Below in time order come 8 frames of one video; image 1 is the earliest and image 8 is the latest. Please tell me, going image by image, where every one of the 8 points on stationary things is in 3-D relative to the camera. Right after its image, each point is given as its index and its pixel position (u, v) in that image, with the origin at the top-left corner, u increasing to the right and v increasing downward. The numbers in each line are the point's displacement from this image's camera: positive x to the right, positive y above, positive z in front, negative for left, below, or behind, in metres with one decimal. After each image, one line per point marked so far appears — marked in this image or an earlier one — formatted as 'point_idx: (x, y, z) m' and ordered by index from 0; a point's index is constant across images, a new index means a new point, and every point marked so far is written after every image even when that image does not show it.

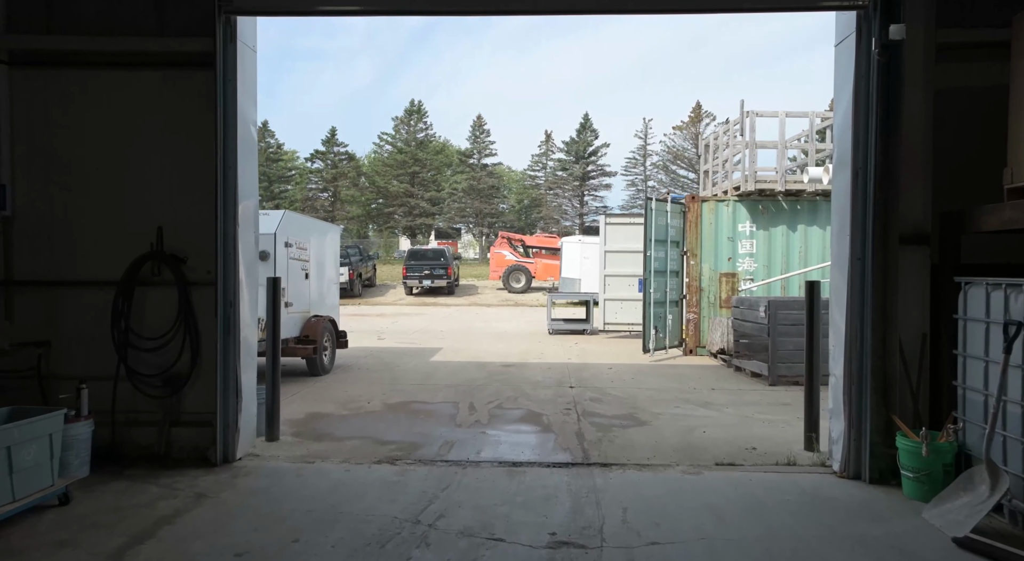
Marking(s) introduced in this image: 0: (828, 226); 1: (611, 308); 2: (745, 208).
0: (+5.4, +0.9, +10.8) m
1: (+2.1, -0.6, +13.8) m
2: (+4.0, +1.2, +10.9) m
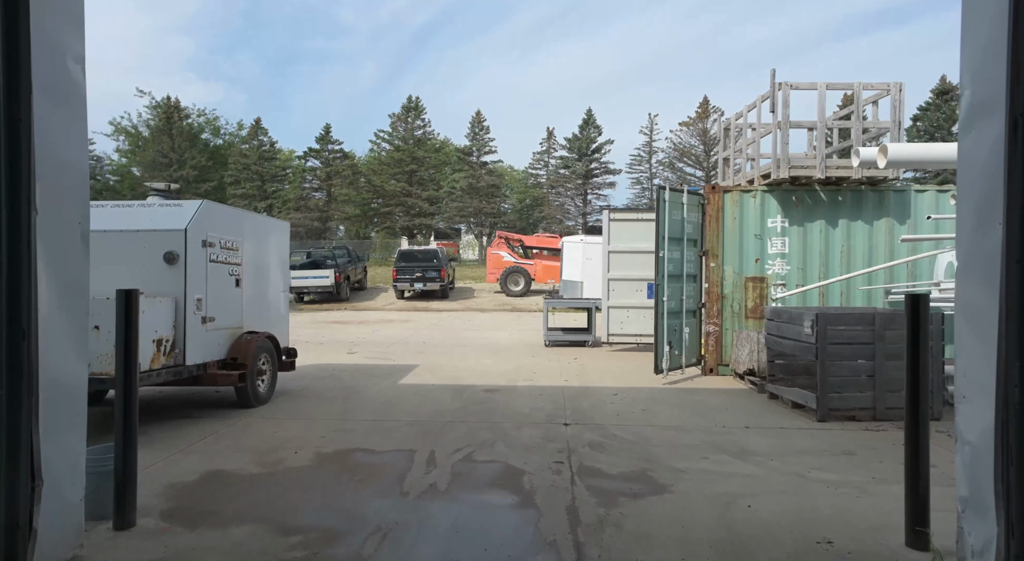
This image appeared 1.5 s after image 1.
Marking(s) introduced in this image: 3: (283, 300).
0: (+5.2, +0.8, +9.0) m
1: (+2.0, -0.7, +12.0) m
2: (+3.8, +1.2, +9.2) m
3: (-3.0, -0.3, +8.4) m
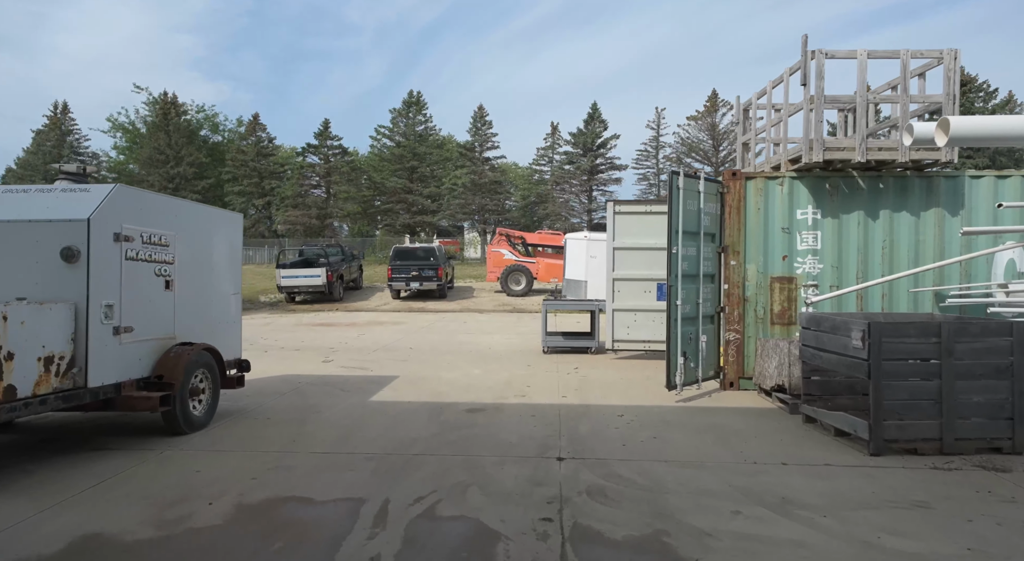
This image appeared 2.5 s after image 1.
0: (+5.1, +0.8, +7.8) m
1: (+1.9, -0.7, +10.8) m
2: (+3.7, +1.2, +8.0) m
3: (-3.2, -0.3, +7.2) m
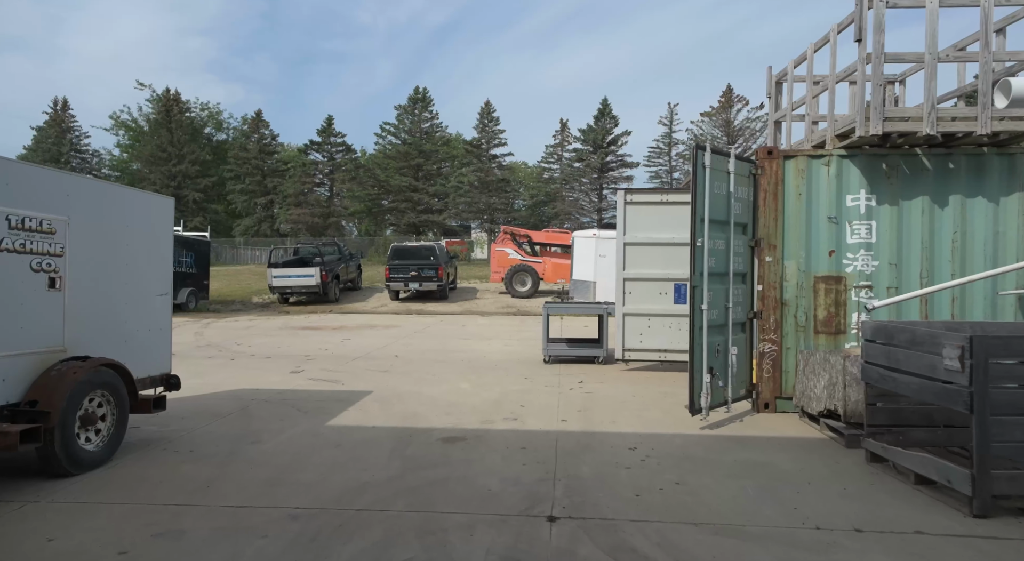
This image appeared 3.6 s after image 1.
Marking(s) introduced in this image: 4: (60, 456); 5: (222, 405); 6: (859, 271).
0: (+5.0, +0.8, +6.4) m
1: (+1.8, -0.7, +9.5) m
2: (+3.6, +1.2, +6.6) m
3: (-3.3, -0.3, +5.9) m
4: (-3.1, -1.2, +4.4) m
5: (-3.2, -1.3, +6.9) m
6: (+3.6, +0.1, +6.6) m
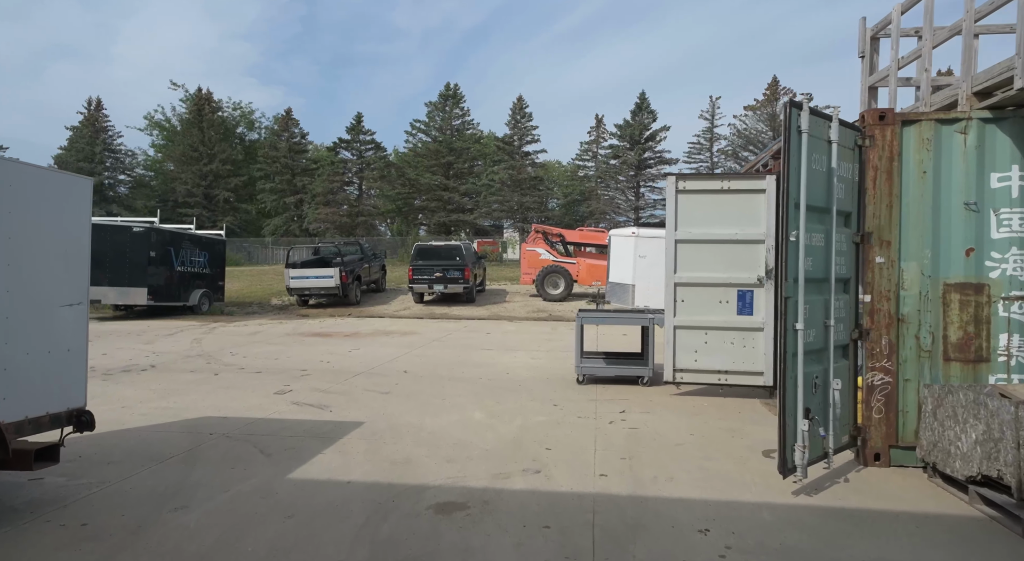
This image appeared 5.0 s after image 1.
0: (+5.1, +0.8, +4.5) m
1: (+2.1, -0.7, +7.8) m
2: (+3.8, +1.1, +4.8) m
3: (-3.1, -0.3, +4.5) m
4: (-3.0, -1.2, +3.0) m
5: (-3.0, -1.4, +5.5) m
6: (+3.8, 0.0, +4.8) m
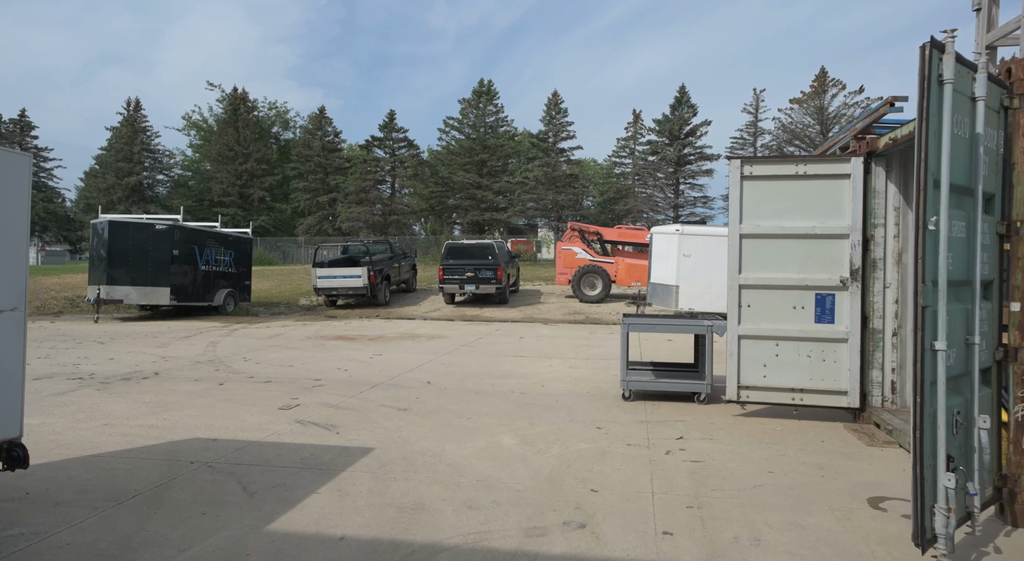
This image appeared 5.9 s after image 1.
0: (+5.3, +0.7, +3.2) m
1: (+2.5, -0.8, +6.6) m
2: (+4.0, +1.1, +3.6) m
3: (-2.9, -0.3, +3.7) m
4: (-2.9, -1.2, +2.1) m
5: (-2.7, -1.4, +4.6) m
6: (+4.0, 0.0, +3.6) m
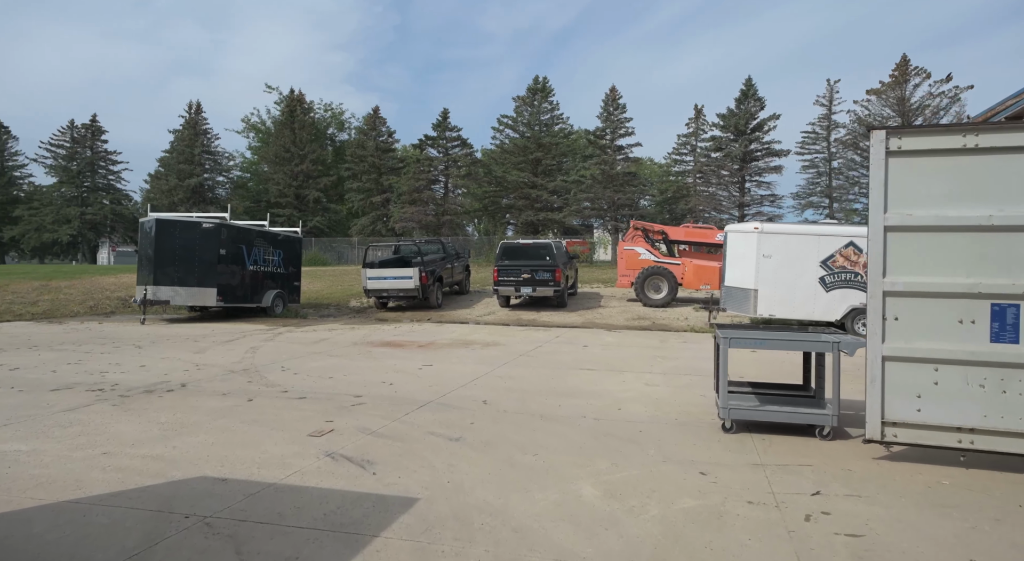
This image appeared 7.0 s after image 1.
0: (+5.7, +0.7, +1.5) m
1: (+3.2, -0.8, +5.1) m
2: (+4.4, +1.0, +2.0) m
3: (-2.5, -0.3, +2.6) m
4: (-2.6, -1.2, +1.1) m
5: (-2.2, -1.4, +3.5) m
6: (+4.4, 0.0, +2.0) m
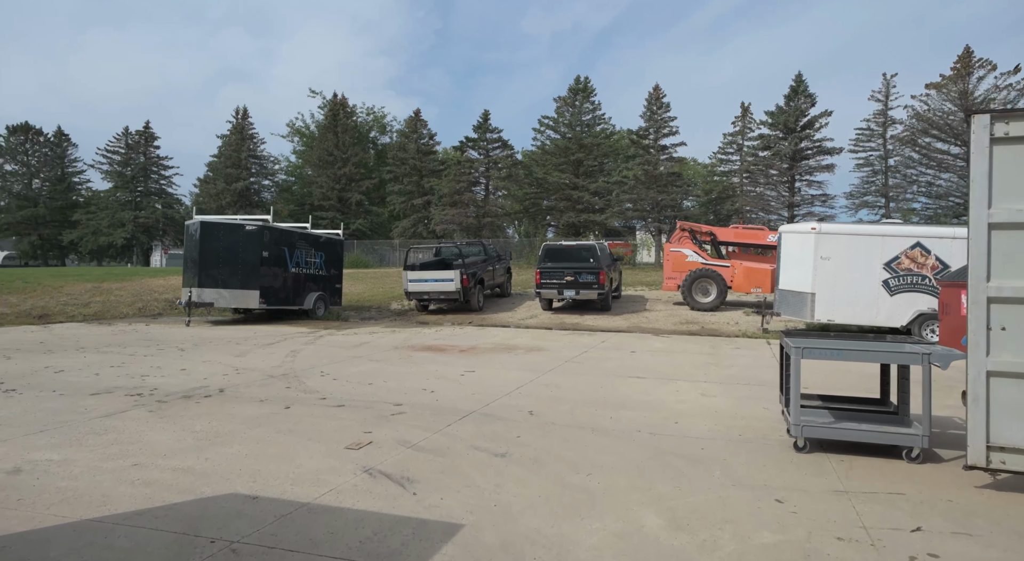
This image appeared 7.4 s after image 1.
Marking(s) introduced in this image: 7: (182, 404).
0: (+5.8, +0.7, +0.7) m
1: (+3.6, -0.8, +4.5) m
2: (+4.6, +1.0, +1.3) m
3: (-2.3, -0.3, +2.3) m
4: (-2.5, -1.3, +0.8) m
5: (-1.9, -1.4, +3.2) m
6: (+4.6, -0.1, +1.3) m
7: (-3.6, -1.4, +6.9) m
